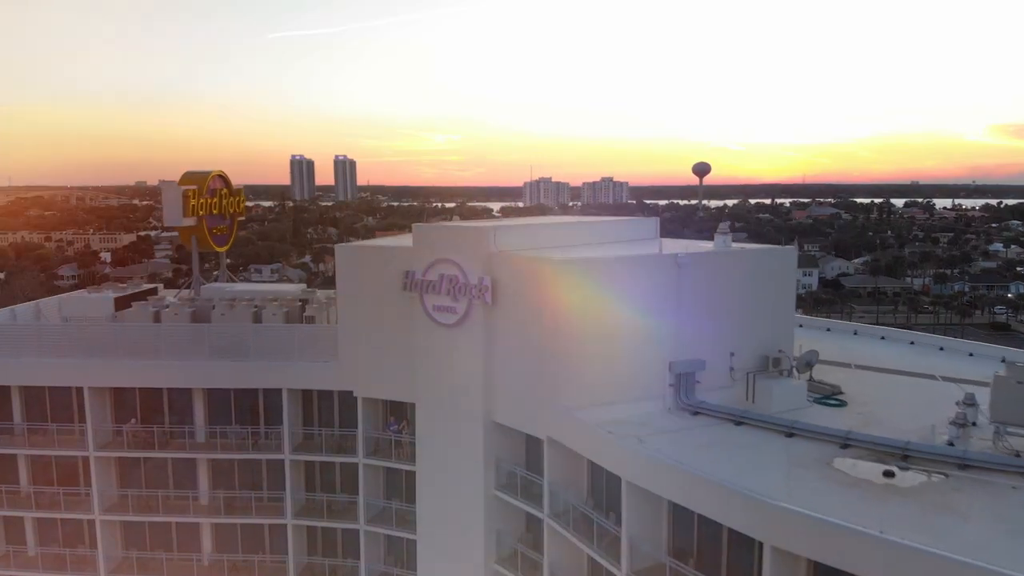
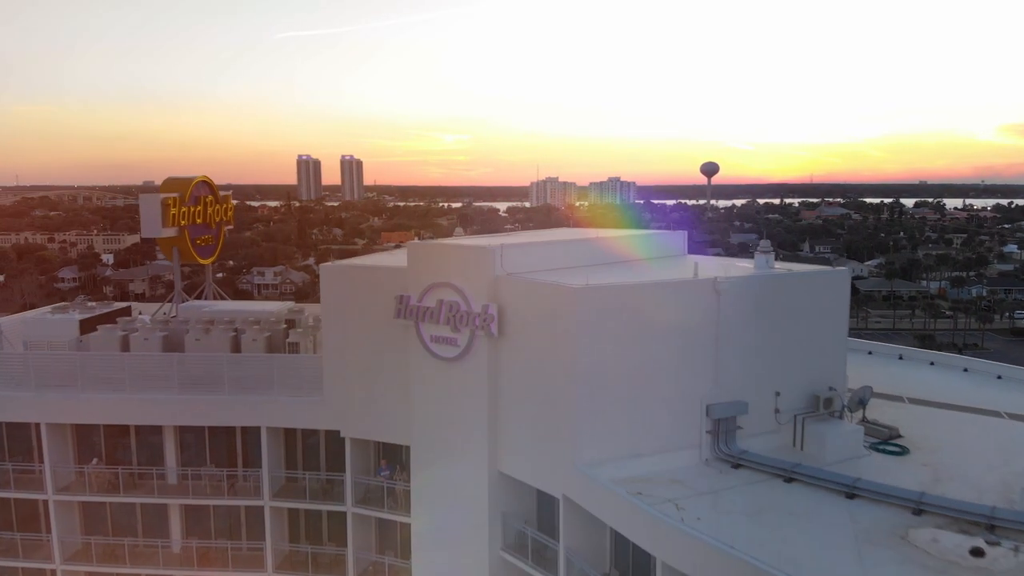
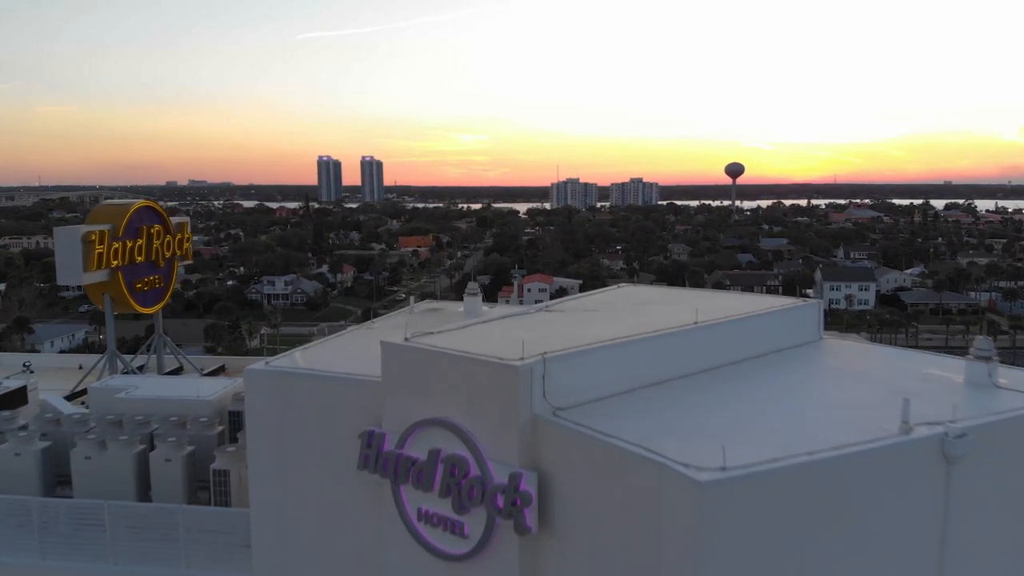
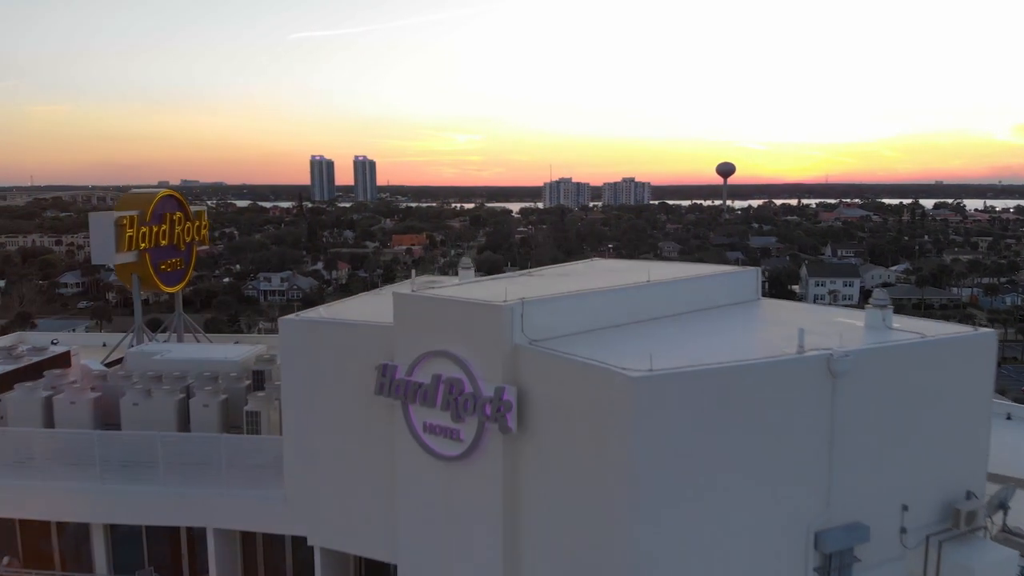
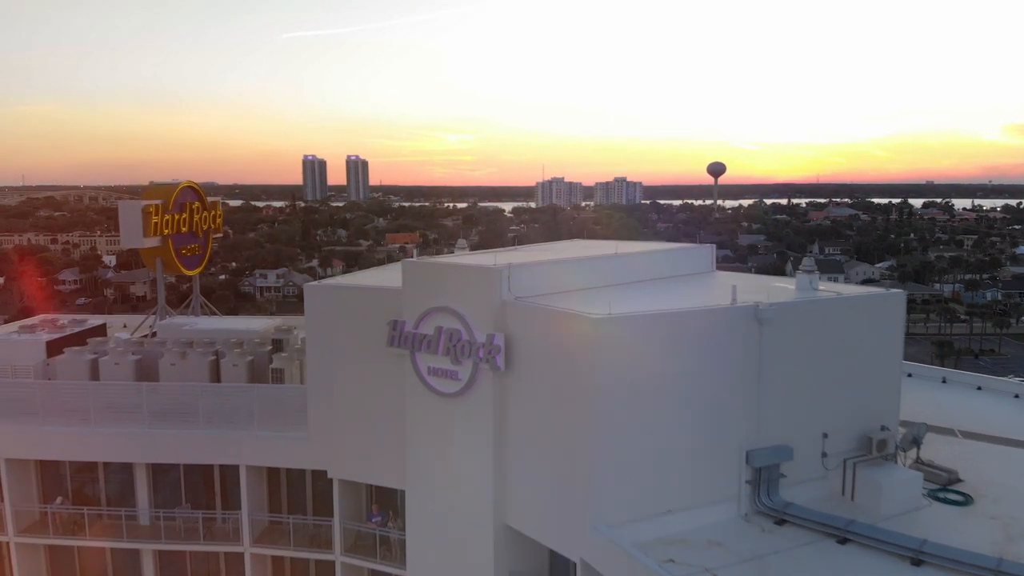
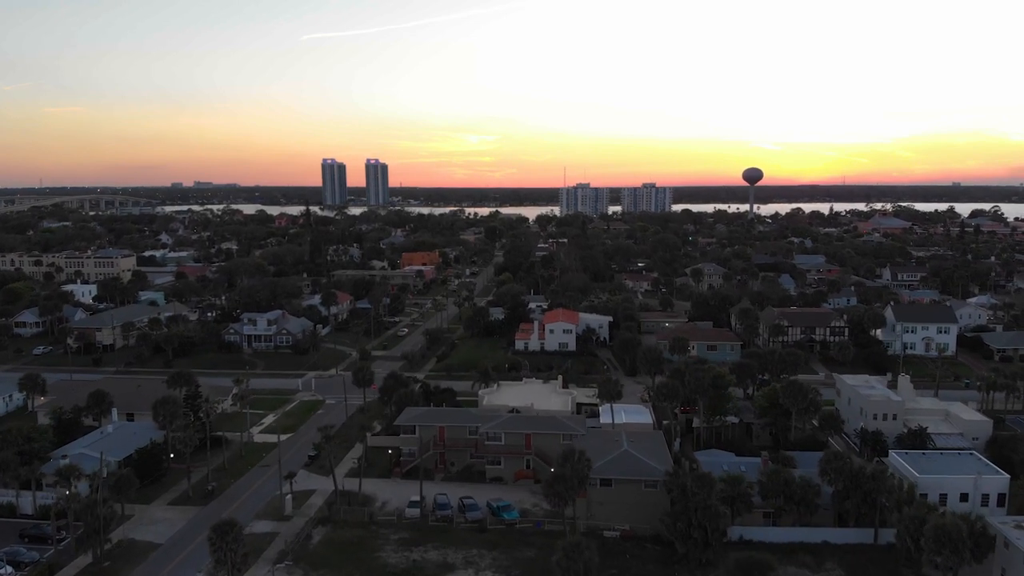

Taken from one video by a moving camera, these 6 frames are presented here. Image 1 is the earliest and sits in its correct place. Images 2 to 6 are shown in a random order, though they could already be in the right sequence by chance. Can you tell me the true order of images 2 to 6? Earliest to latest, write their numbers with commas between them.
2, 5, 4, 3, 6
